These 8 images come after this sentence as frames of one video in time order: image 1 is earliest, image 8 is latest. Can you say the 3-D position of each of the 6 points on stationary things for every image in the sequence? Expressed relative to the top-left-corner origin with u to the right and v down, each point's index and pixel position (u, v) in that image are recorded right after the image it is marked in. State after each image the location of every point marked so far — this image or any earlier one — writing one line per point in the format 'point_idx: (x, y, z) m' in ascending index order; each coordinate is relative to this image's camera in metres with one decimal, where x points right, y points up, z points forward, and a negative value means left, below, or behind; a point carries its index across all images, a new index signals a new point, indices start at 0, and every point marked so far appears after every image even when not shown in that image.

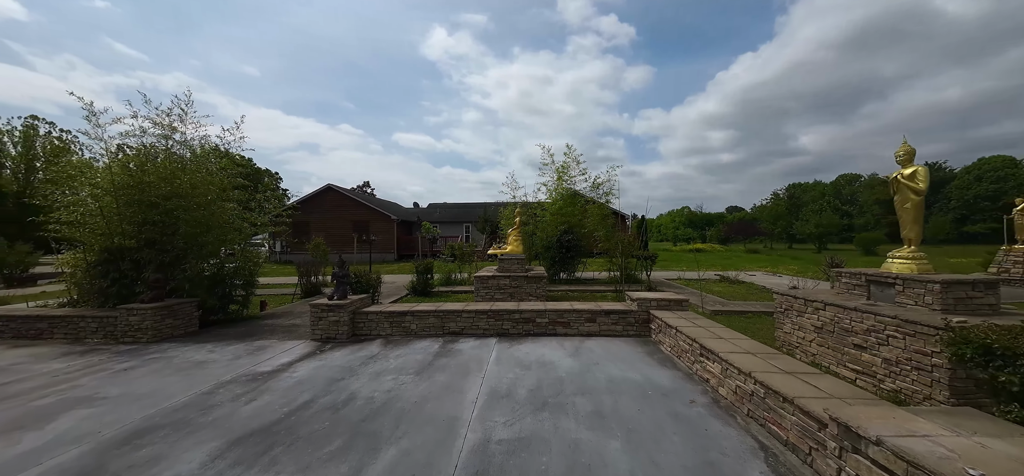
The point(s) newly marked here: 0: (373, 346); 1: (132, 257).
0: (-1.8, -1.4, +4.6) m
1: (-7.0, -0.3, +6.7) m
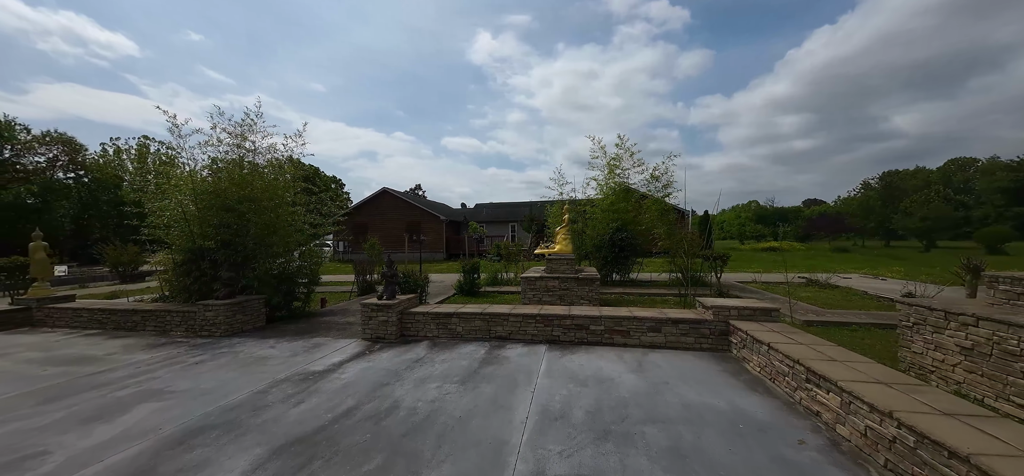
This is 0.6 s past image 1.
0: (-1.1, -1.4, +4.4) m
1: (-6.0, -0.3, +7.2) m
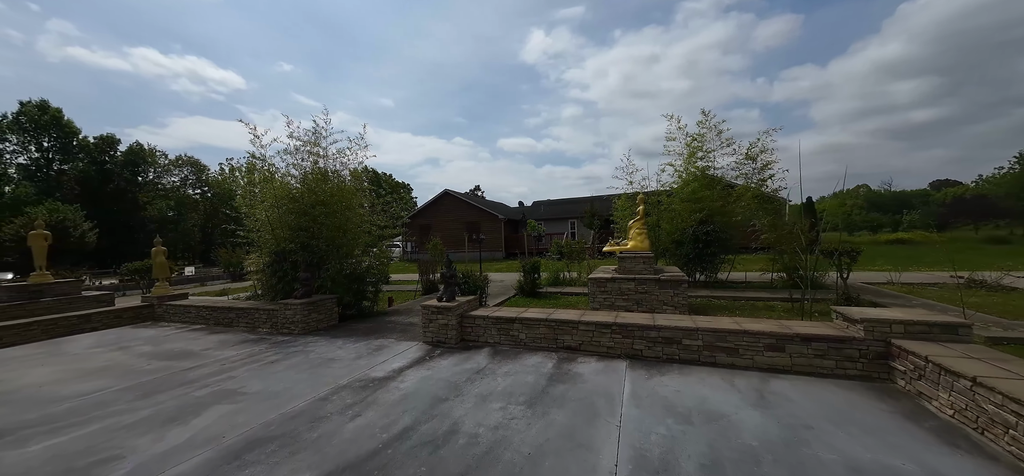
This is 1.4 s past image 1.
0: (-0.3, -1.4, +4.0) m
1: (-4.7, -0.4, +7.6) m
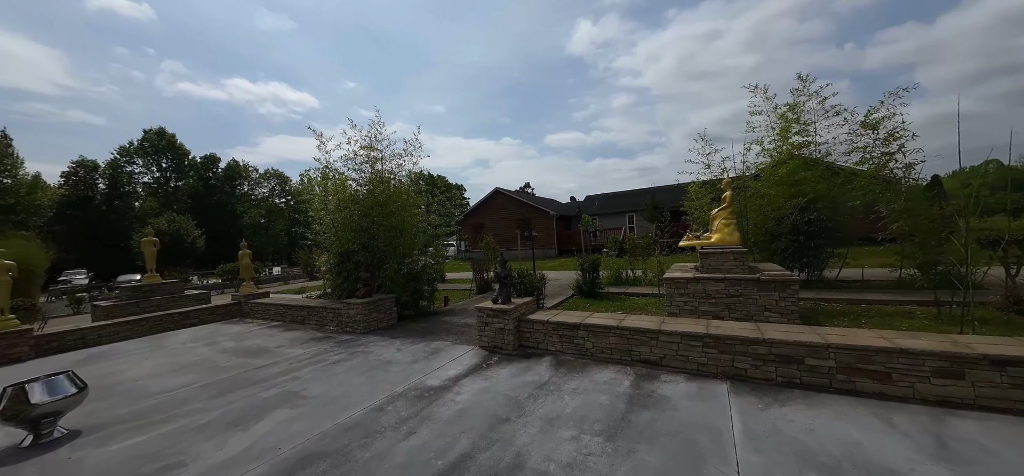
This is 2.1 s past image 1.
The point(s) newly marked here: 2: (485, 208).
0: (+0.3, -1.3, +3.6) m
1: (-3.5, -0.4, +7.8) m
2: (-1.5, +1.7, +19.8) m
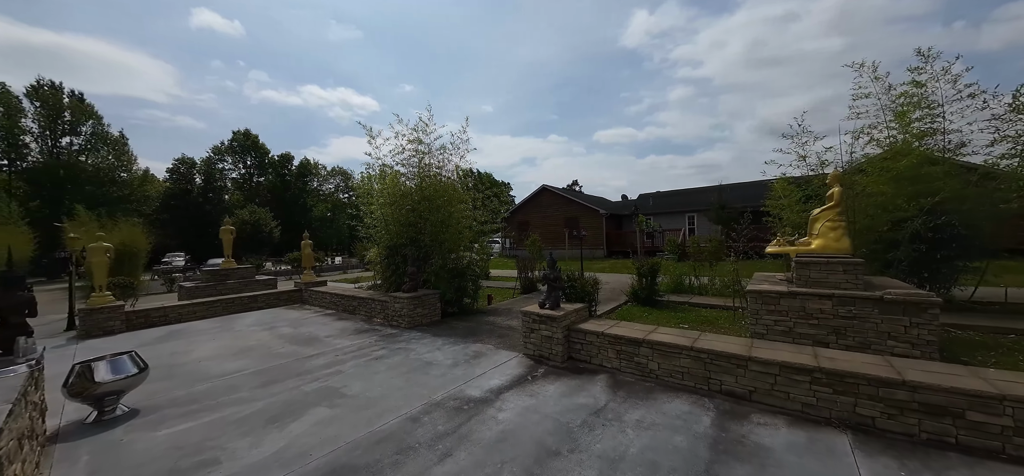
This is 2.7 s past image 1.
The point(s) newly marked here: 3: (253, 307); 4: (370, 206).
0: (+0.8, -1.3, +3.1) m
1: (-2.5, -0.3, +7.7) m
2: (+1.1, +1.8, +19.4) m
3: (-8.5, -2.2, +11.5) m
4: (-3.2, +0.7, +7.9) m
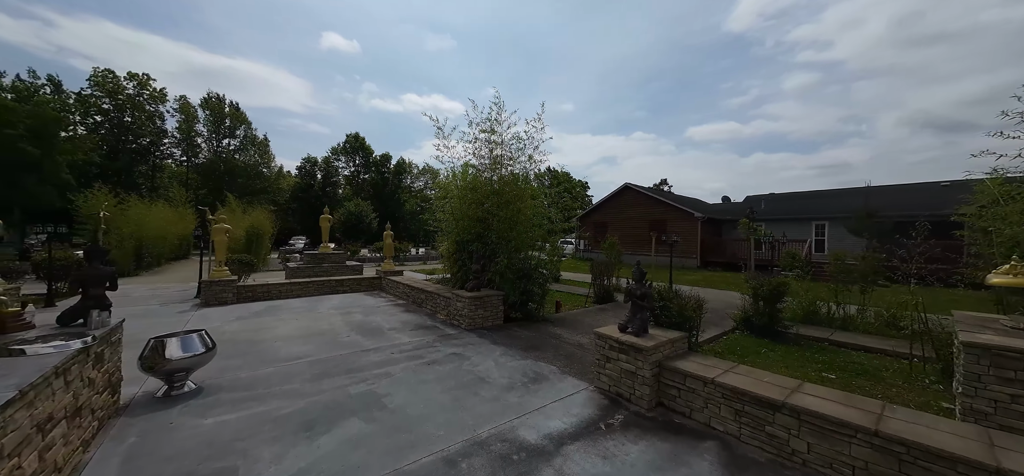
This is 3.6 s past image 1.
0: (+1.2, -1.4, +2.2) m
1: (-1.0, -0.2, +7.3) m
2: (+5.1, +1.7, +18.0) m
3: (-6.1, -1.8, +12.3) m
4: (-1.6, +0.9, +7.6) m
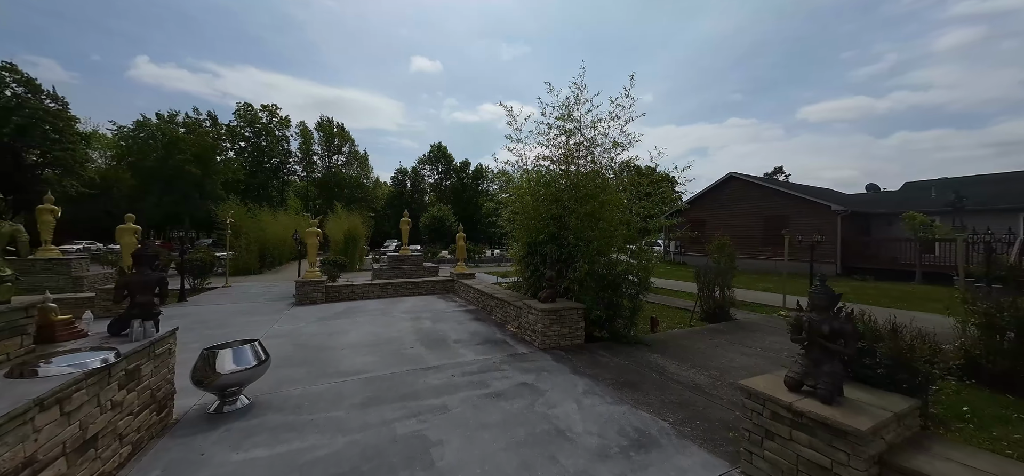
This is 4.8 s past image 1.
0: (+1.5, -1.4, +0.9) m
1: (+0.5, -0.2, +6.4) m
2: (+8.7, +1.7, +15.6) m
3: (-3.5, -1.9, +12.4) m
4: (0.0, +0.8, +6.8) m
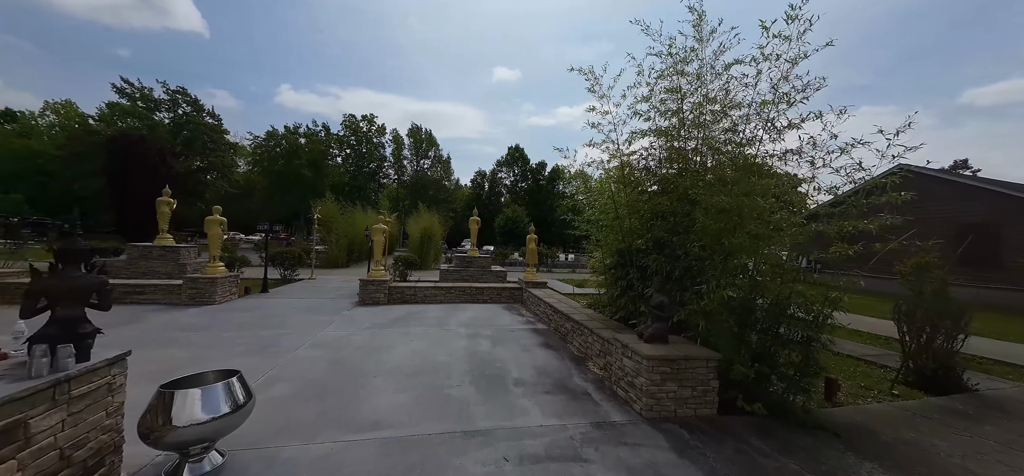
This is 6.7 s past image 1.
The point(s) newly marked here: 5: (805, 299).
0: (+1.5, -1.4, -0.9) m
1: (+1.6, -0.3, +4.7) m
2: (+11.6, +1.2, +12.0) m
3: (-1.1, -1.9, +11.3) m
4: (+1.3, +0.8, +5.2) m
5: (+2.8, -0.6, +3.3) m
